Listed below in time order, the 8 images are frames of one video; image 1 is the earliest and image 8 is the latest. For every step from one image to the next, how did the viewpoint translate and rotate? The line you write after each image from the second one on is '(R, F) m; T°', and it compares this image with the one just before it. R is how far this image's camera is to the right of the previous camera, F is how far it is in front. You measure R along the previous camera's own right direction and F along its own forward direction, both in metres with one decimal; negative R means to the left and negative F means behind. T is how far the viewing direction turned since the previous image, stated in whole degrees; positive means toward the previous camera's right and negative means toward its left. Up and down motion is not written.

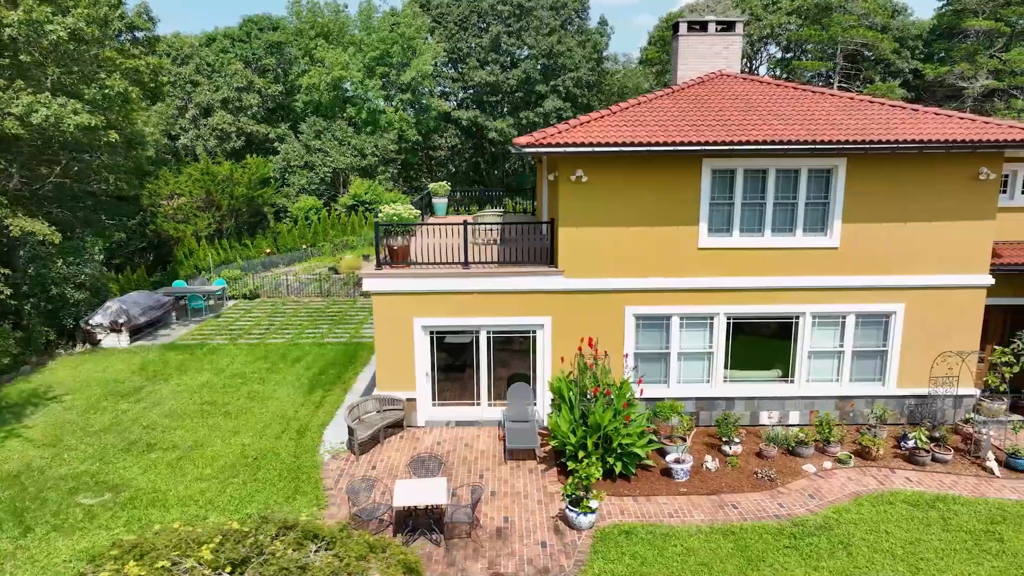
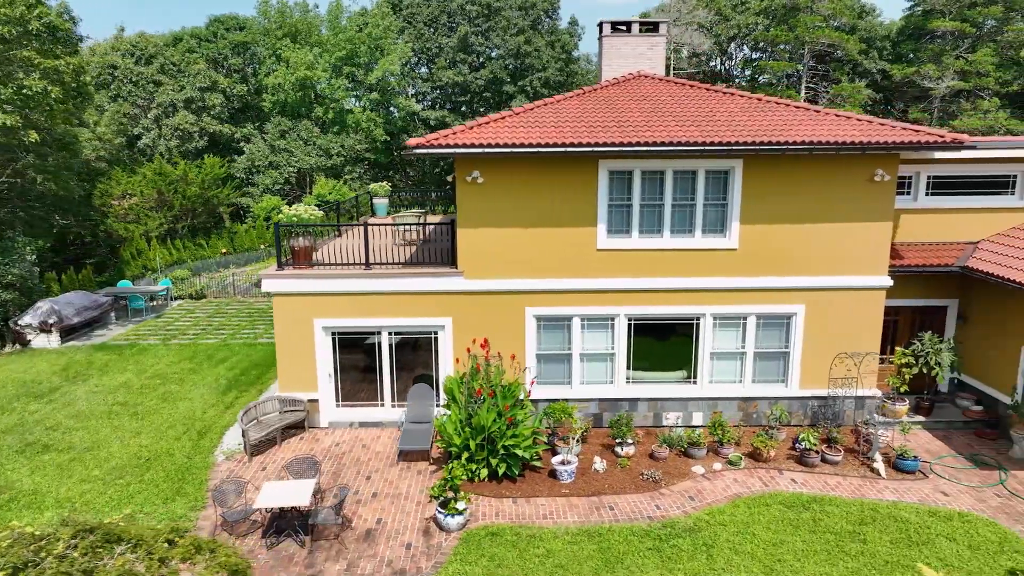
(+1.9, 0.0) m; 0°
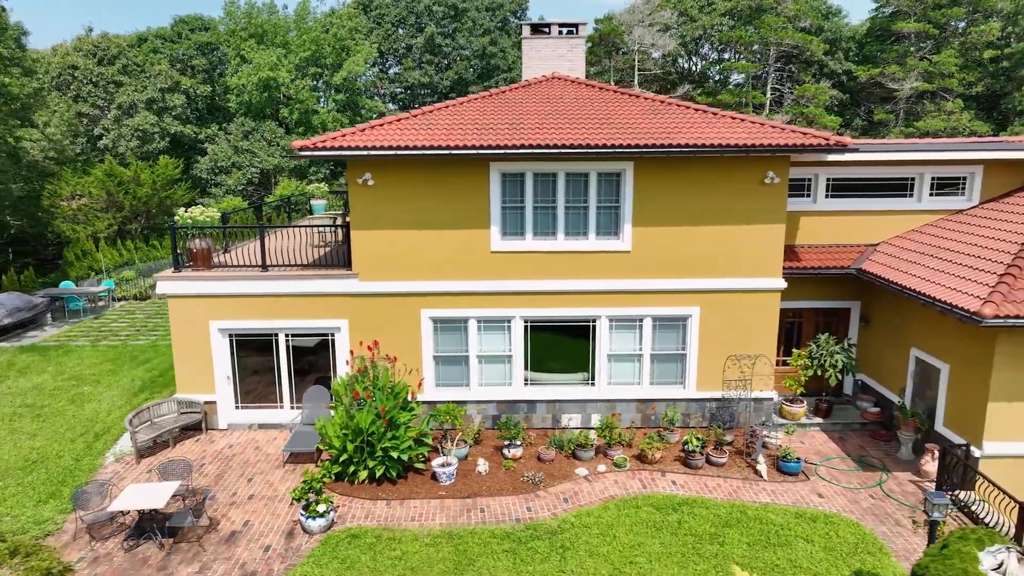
(+2.0, 0.0) m; 0°
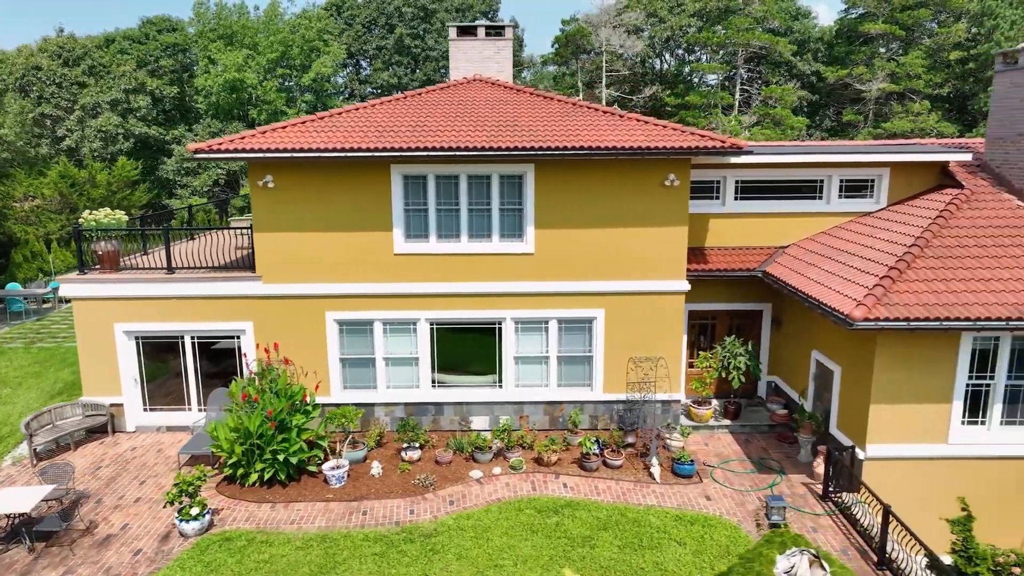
(+1.8, 0.0) m; 0°
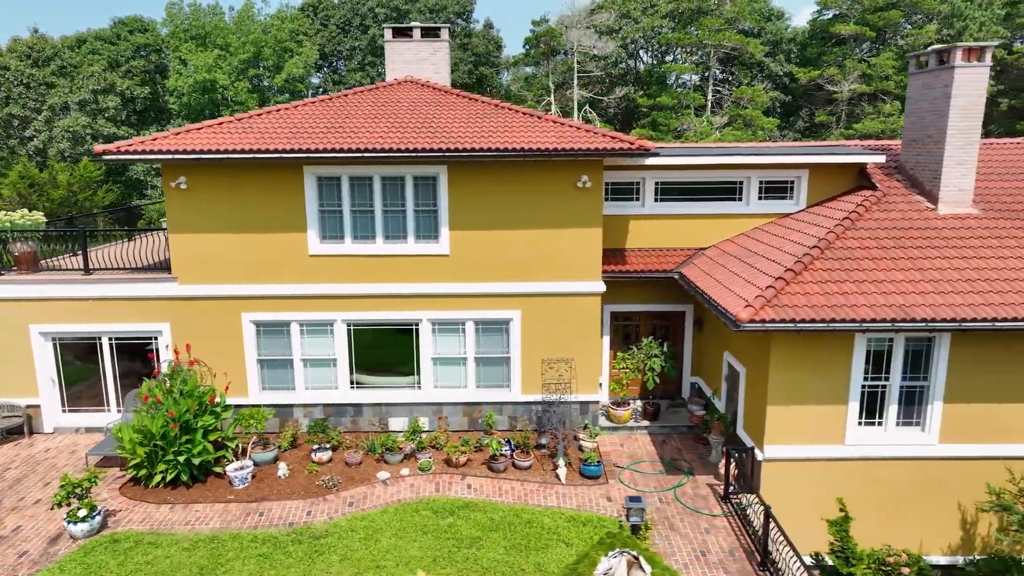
(+1.6, 0.0) m; 0°
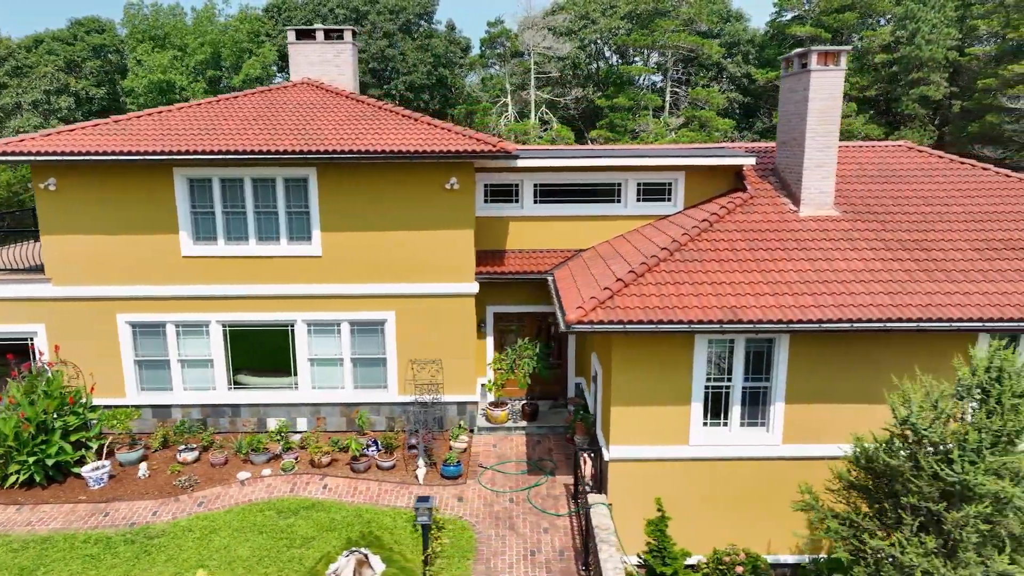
(+2.4, -0.1) m; 0°
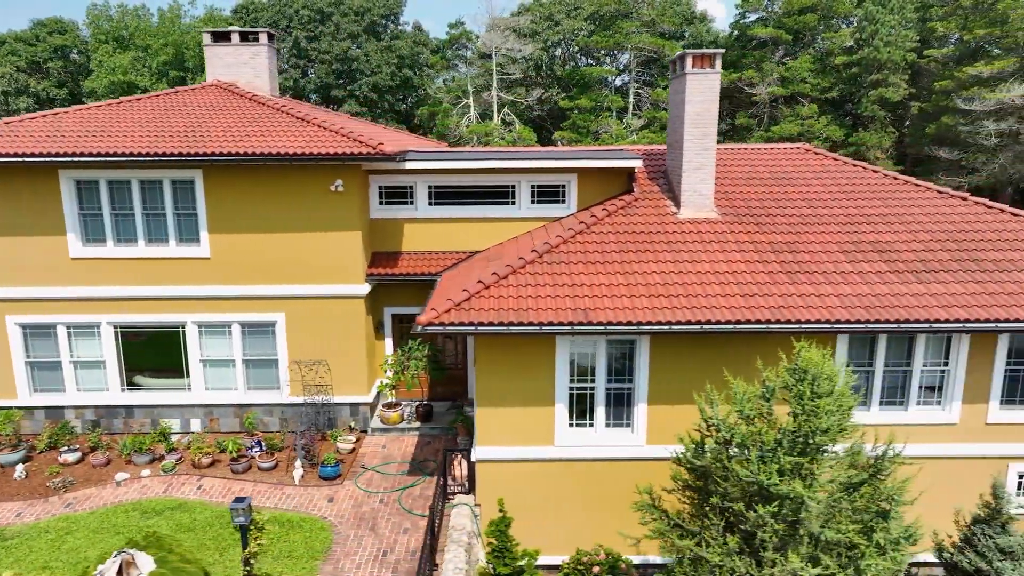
(+2.1, -0.1) m; 0°
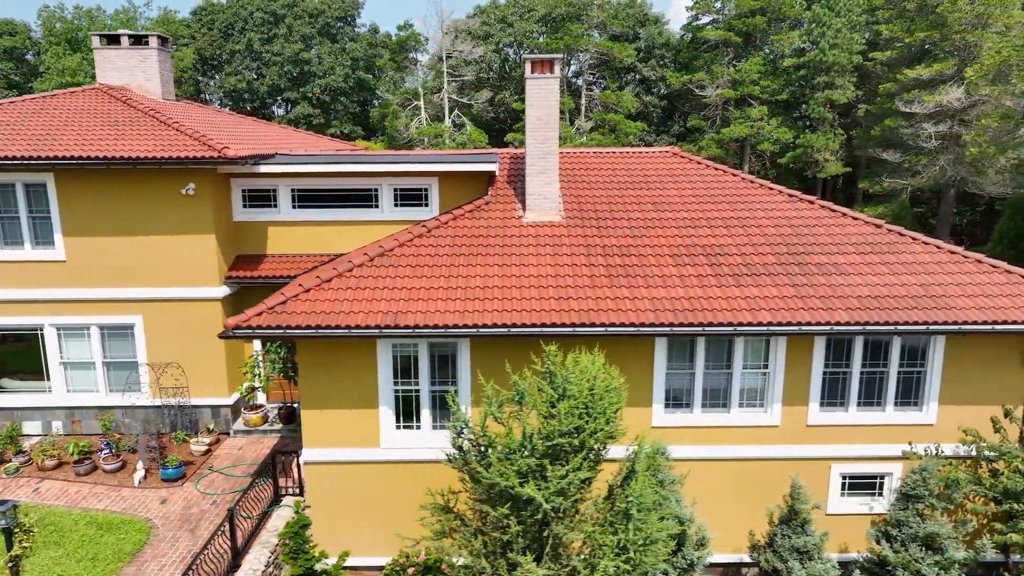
(+2.8, -0.1) m; 0°
